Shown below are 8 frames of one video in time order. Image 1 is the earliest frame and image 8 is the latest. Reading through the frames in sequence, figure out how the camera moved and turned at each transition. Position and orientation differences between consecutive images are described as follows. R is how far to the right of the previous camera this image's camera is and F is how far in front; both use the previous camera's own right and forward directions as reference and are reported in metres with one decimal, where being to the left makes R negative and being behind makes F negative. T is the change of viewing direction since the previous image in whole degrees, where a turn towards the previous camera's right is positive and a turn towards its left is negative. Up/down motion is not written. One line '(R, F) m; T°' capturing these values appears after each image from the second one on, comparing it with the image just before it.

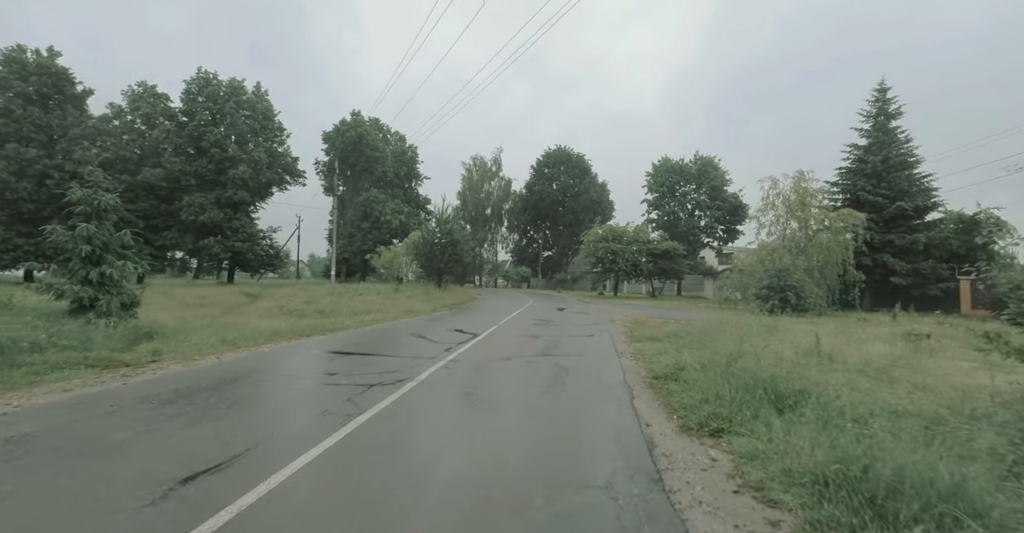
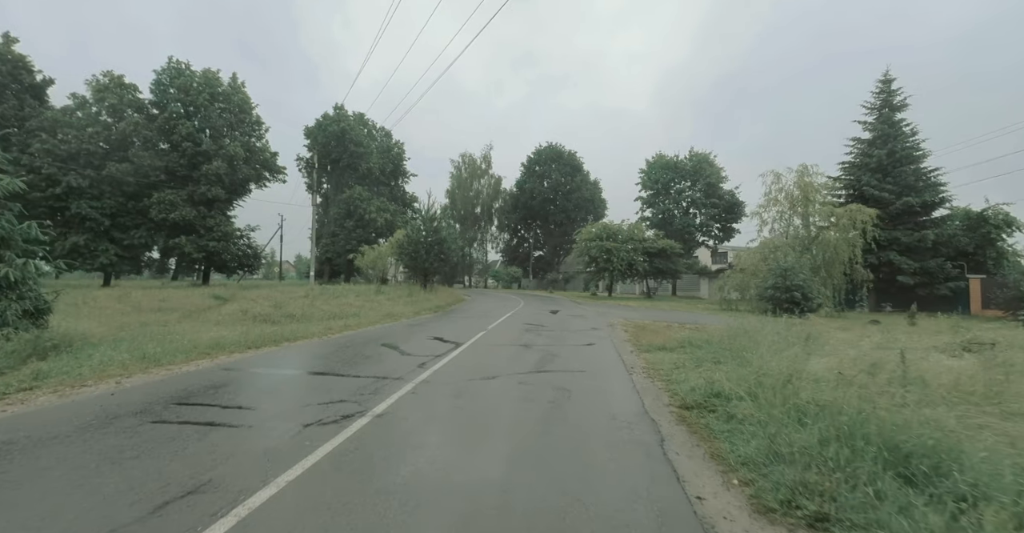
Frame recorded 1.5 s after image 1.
(+0.1, +2.0) m; +1°
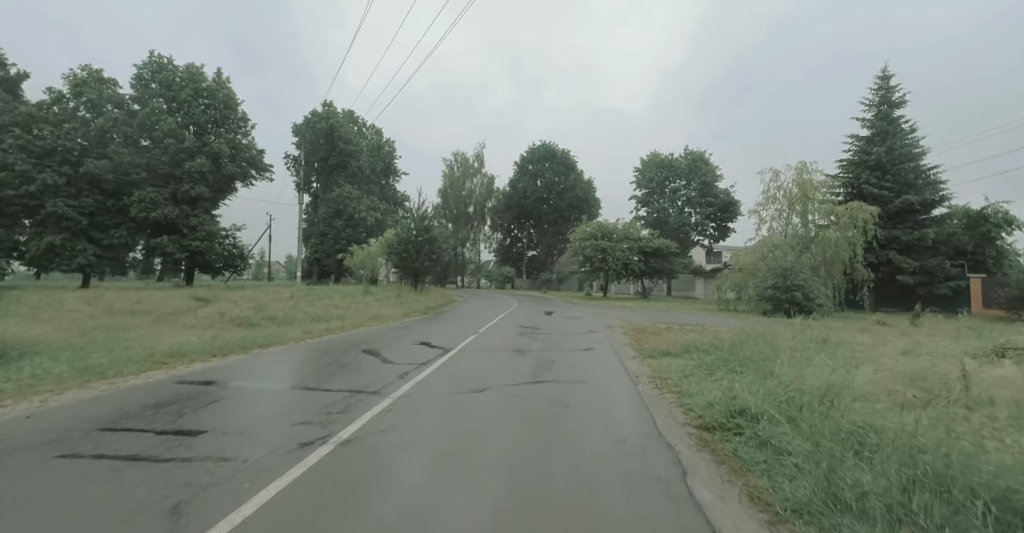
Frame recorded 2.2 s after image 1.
(0.0, +1.0) m; +1°
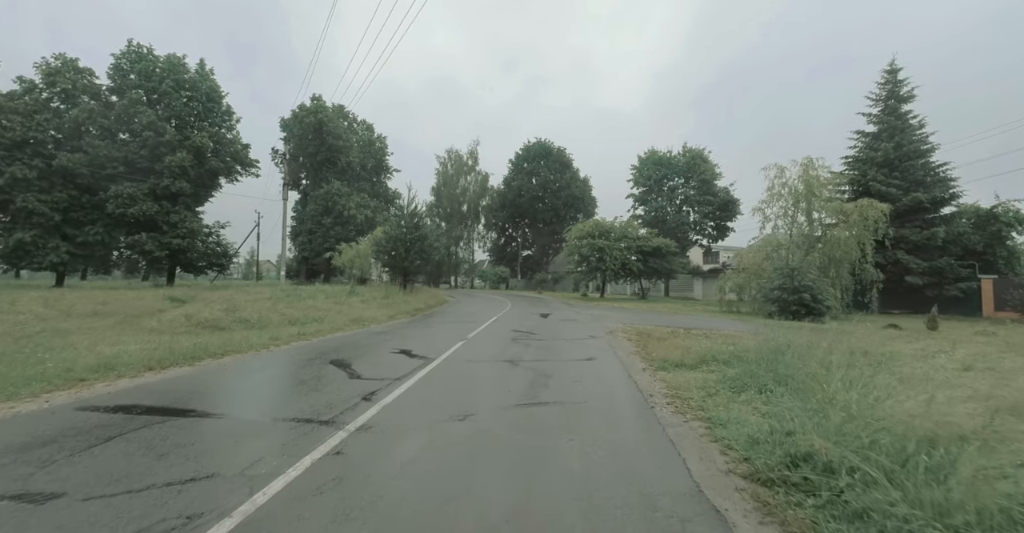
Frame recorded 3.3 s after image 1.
(+0.1, +1.5) m; +1°
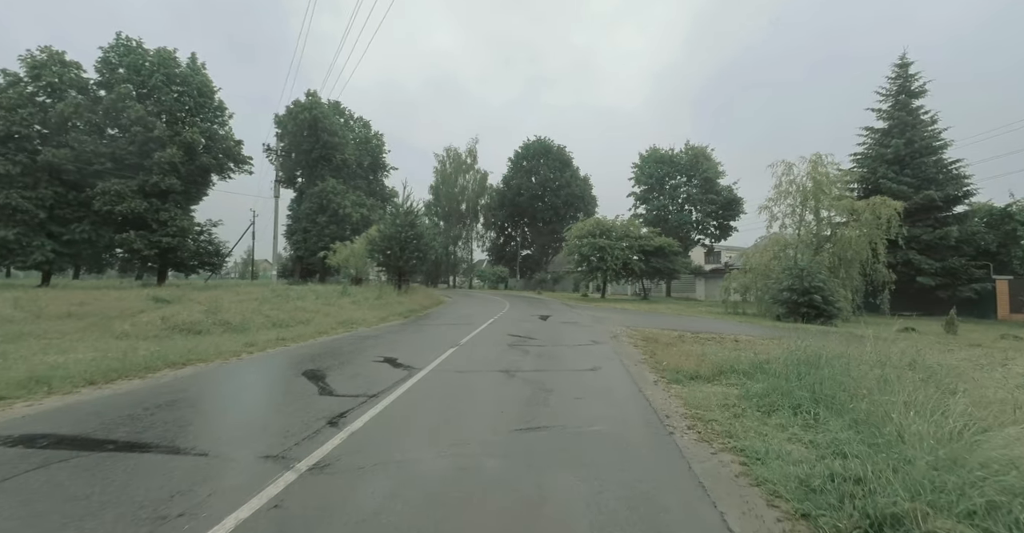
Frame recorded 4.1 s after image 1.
(+0.1, +1.1) m; 0°
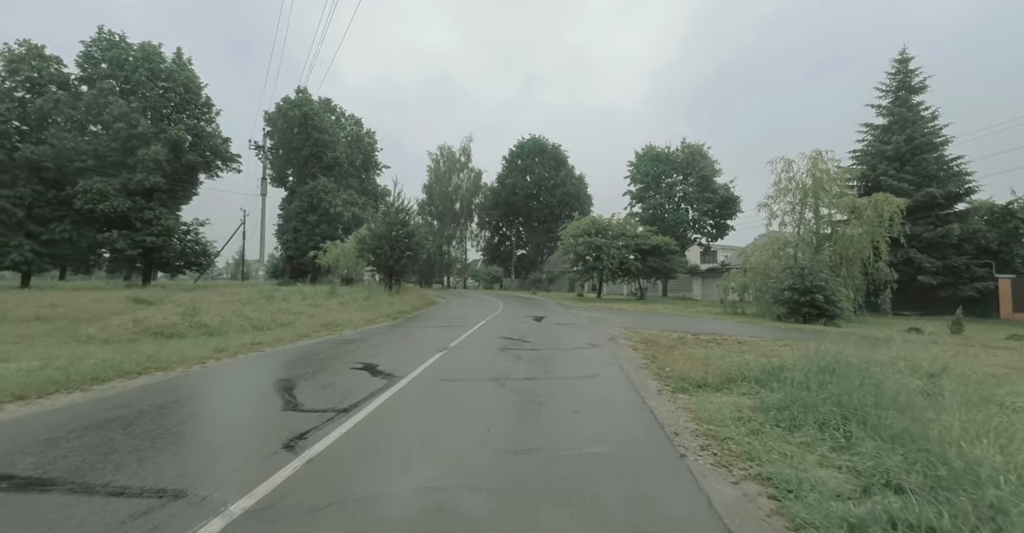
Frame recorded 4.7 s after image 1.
(+0.1, +0.8) m; +1°
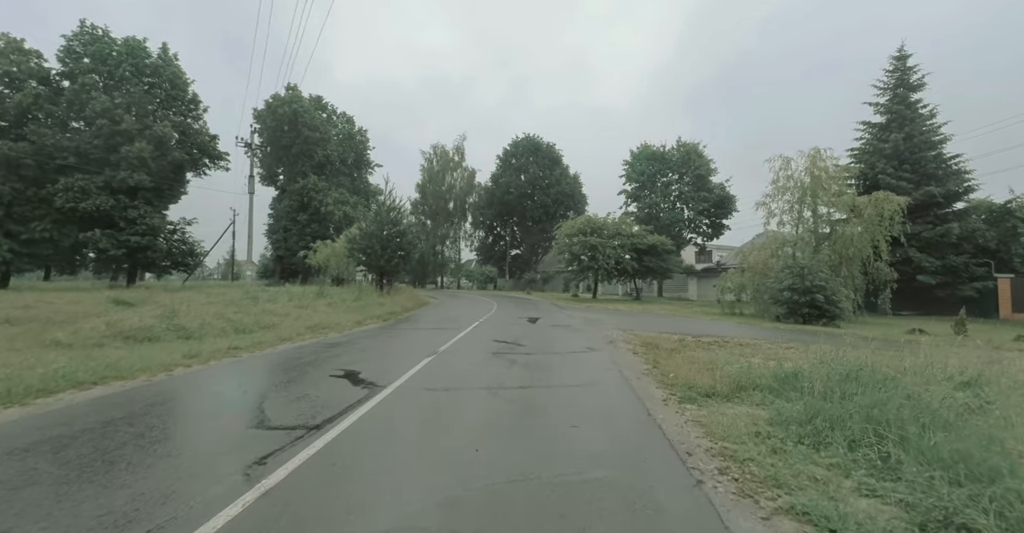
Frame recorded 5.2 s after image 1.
(0.0, +0.7) m; +1°
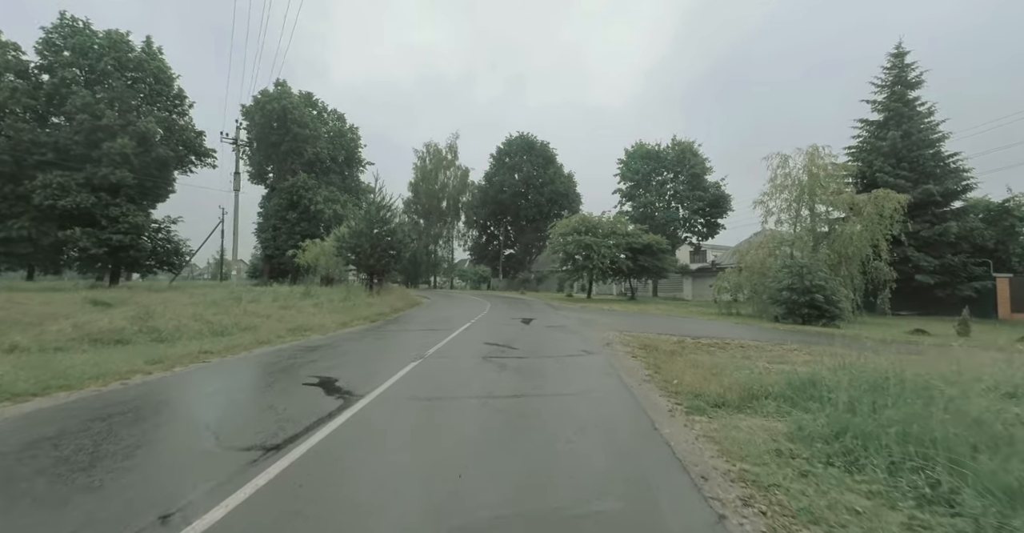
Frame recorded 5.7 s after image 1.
(+0.1, +0.7) m; +1°
